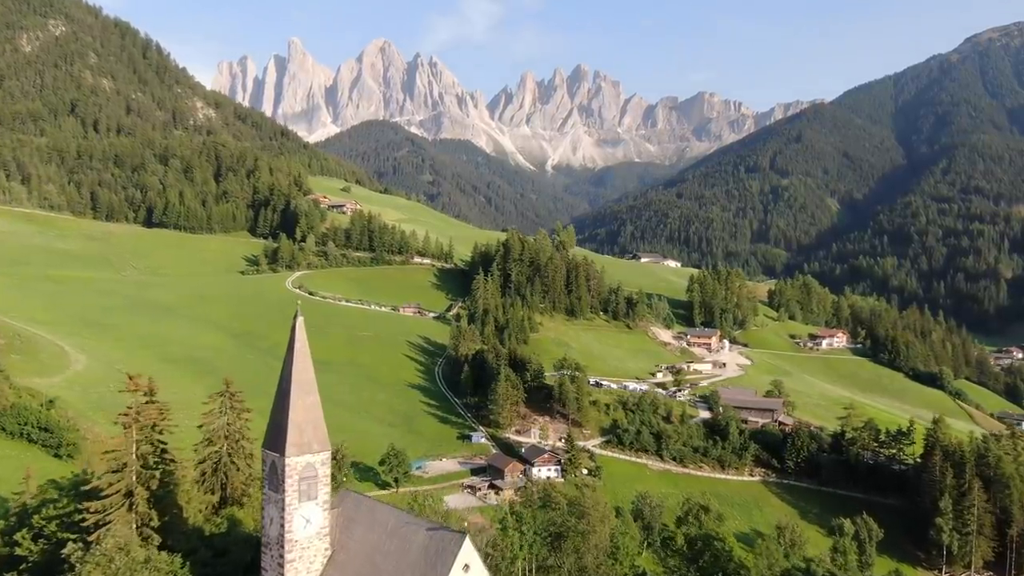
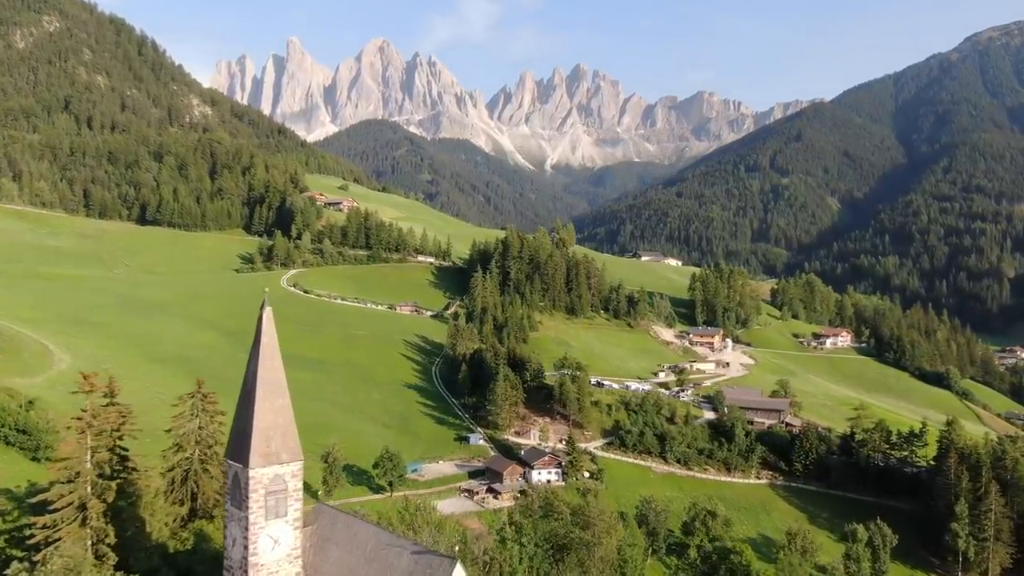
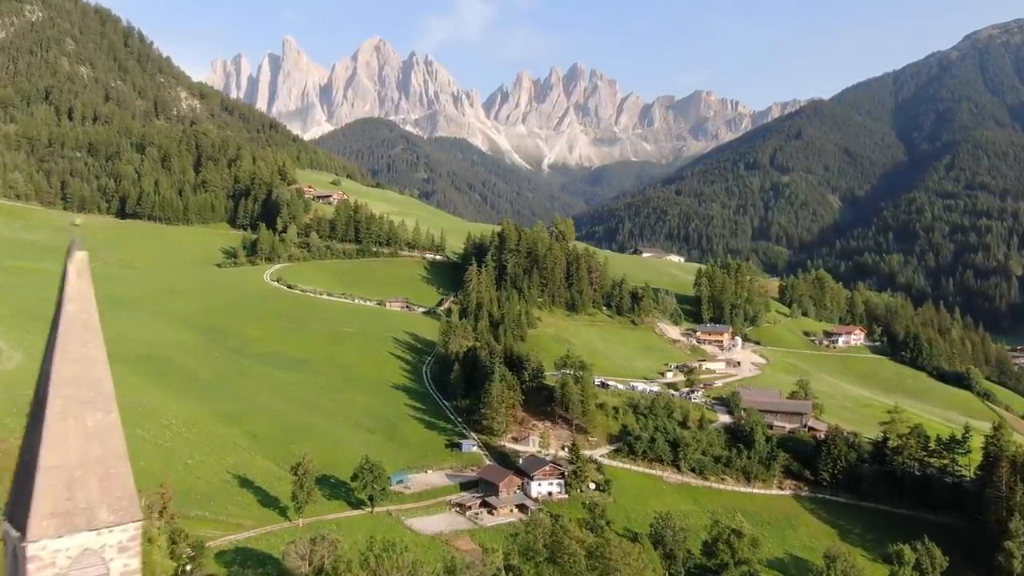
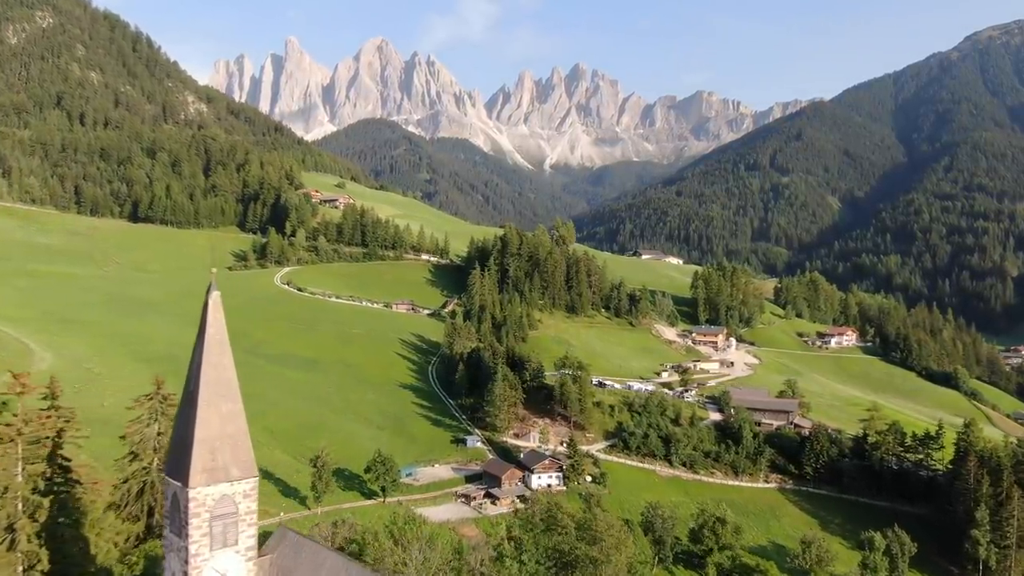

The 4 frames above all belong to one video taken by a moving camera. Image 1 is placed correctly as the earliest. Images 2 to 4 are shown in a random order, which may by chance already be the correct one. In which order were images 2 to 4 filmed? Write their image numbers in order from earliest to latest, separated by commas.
2, 4, 3
